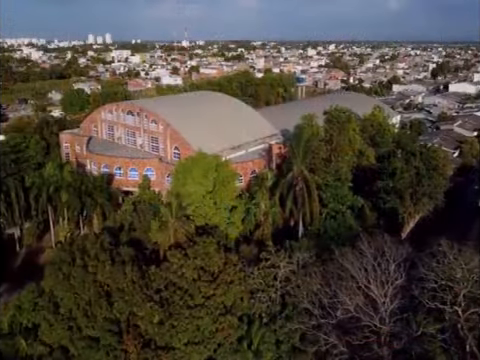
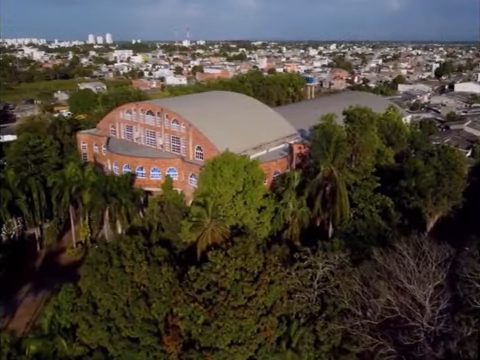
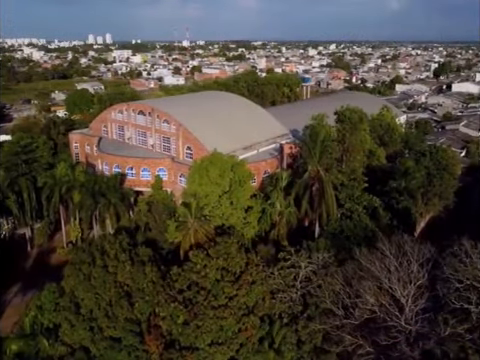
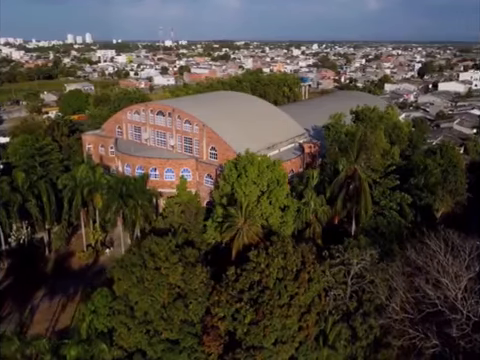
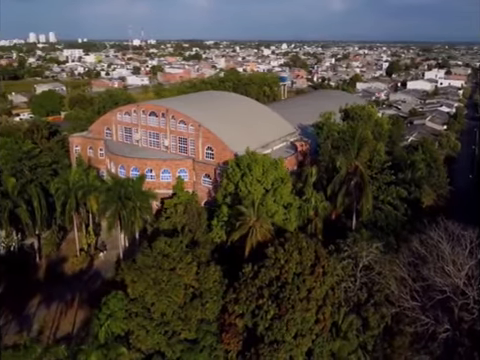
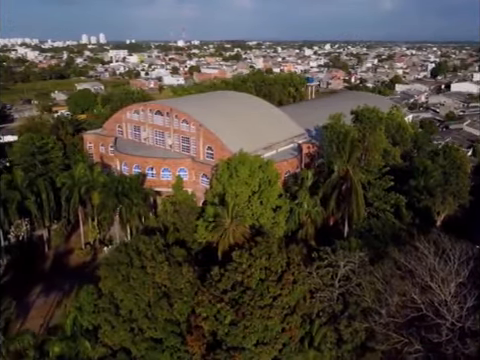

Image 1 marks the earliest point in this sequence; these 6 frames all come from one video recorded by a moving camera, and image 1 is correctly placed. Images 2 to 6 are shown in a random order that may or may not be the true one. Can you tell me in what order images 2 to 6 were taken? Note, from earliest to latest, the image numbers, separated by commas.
3, 2, 6, 4, 5
